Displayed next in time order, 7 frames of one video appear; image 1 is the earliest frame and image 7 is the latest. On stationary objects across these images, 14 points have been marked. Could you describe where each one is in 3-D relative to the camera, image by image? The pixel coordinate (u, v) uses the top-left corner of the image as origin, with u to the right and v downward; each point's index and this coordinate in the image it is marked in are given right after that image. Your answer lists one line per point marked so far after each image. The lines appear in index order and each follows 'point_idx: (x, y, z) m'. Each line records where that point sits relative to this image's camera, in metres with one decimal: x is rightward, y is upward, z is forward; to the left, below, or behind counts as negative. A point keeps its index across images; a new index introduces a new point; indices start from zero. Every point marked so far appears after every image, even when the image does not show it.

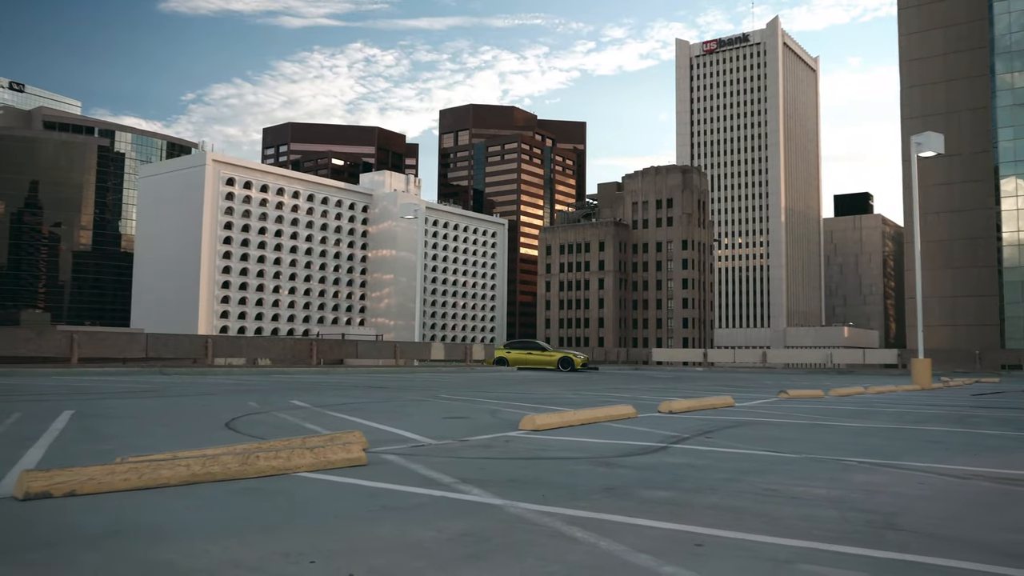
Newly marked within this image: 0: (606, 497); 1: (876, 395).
0: (+0.7, -1.3, +5.4) m
1: (+7.9, -2.3, +19.0) m
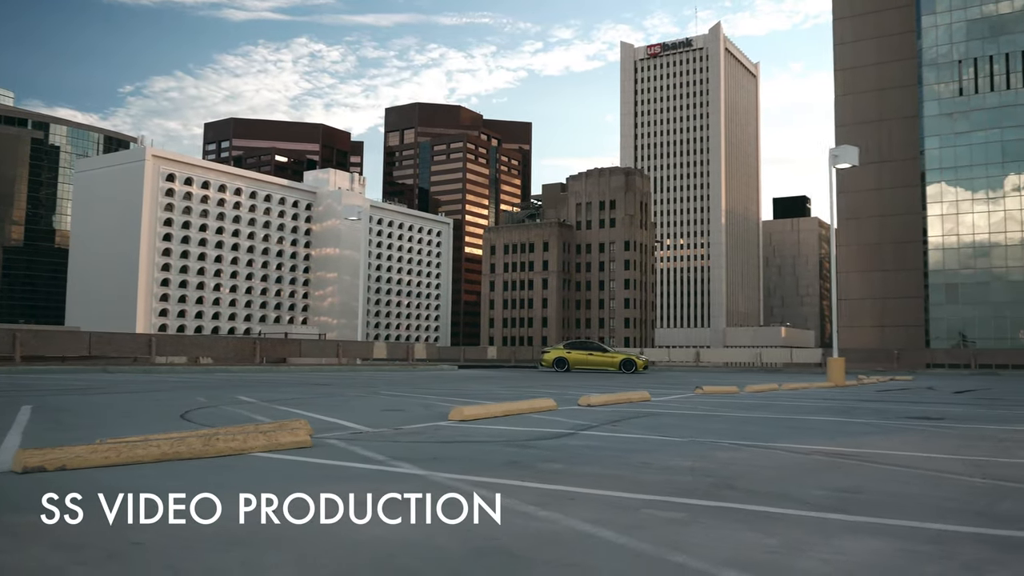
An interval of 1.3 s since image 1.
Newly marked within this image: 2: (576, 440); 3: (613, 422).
0: (+0.1, -1.3, +6.6) m
1: (+6.4, -2.4, +20.6) m
2: (+0.7, -1.5, +8.6) m
3: (+1.2, -1.6, +10.6) m
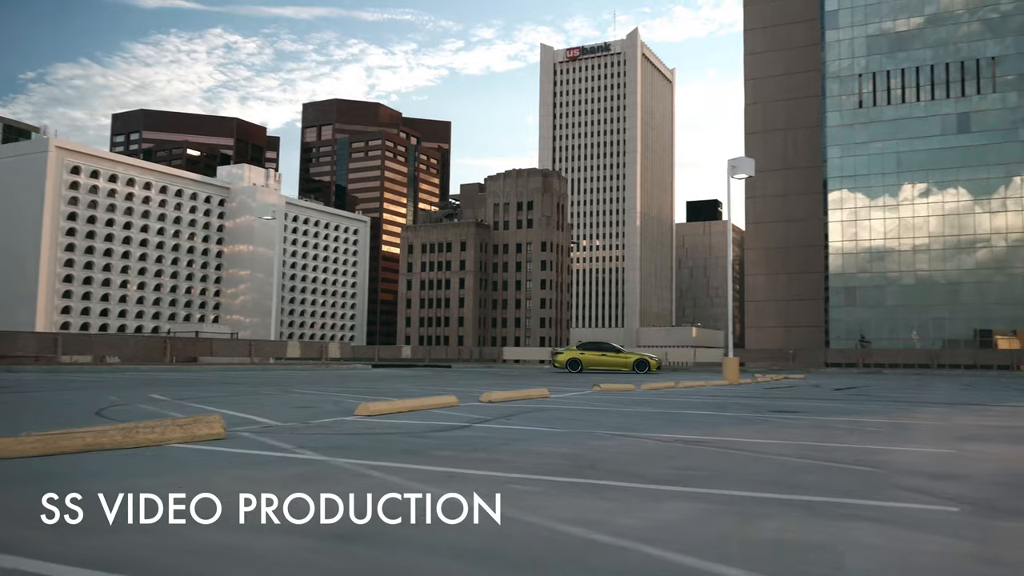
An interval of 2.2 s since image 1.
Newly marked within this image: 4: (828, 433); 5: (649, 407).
0: (-0.8, -1.4, +7.5) m
1: (+4.2, -2.5, +22.0) m
2: (-0.4, -1.5, +9.6) m
3: (-0.1, -1.7, +11.6) m
4: (+3.6, -1.6, +9.9) m
5: (+2.2, -1.9, +14.4) m
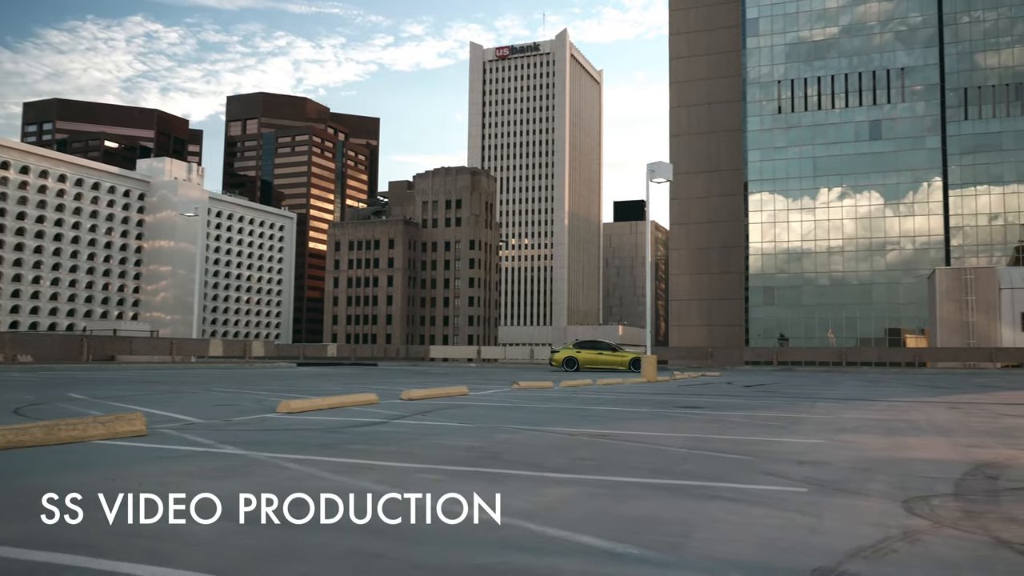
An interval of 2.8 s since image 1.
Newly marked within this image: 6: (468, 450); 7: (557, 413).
0: (-1.6, -1.4, +7.9) m
1: (+2.2, -2.5, +22.9) m
2: (-1.3, -1.6, +10.0) m
3: (-1.3, -1.7, +12.1) m
4: (+2.5, -1.7, +10.7) m
5: (+0.8, -2.0, +15.0) m
6: (-0.4, -1.5, +7.9) m
7: (+0.6, -1.8, +12.4) m
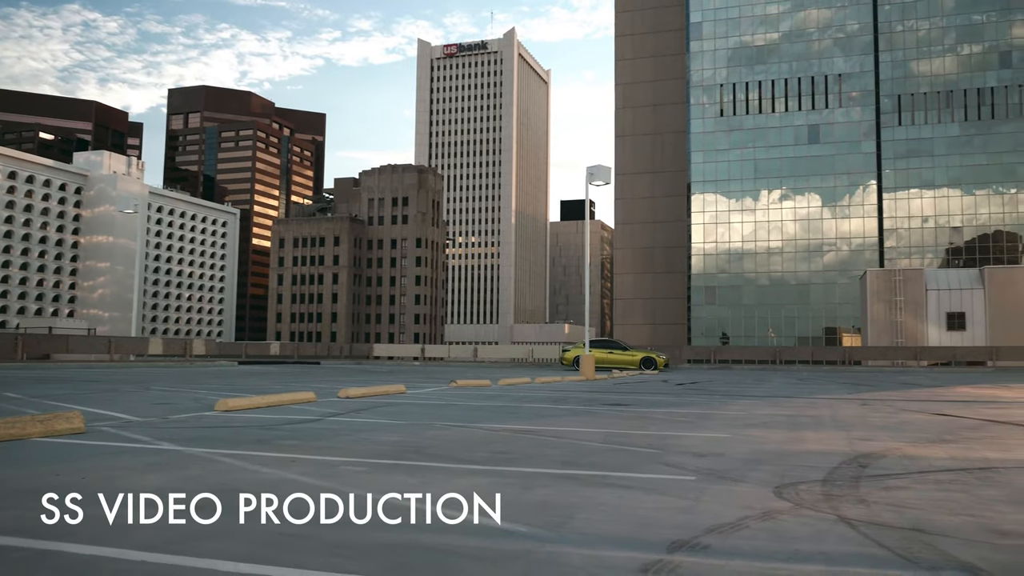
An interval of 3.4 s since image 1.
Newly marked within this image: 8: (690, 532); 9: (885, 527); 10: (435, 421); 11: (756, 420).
0: (-2.3, -1.5, +8.4) m
1: (+0.6, -2.6, +23.5) m
2: (-2.2, -1.6, +10.5) m
3: (-2.2, -1.7, +12.5) m
4: (+1.7, -1.7, +11.4) m
5: (-0.3, -2.0, +15.6) m
6: (-1.1, -1.5, +8.4) m
7: (-0.4, -1.8, +13.0) m
8: (+0.9, -1.2, +4.5) m
9: (+2.0, -1.3, +4.7) m
10: (-1.0, -1.7, +11.0) m
11: (+3.3, -1.8, +11.9) m
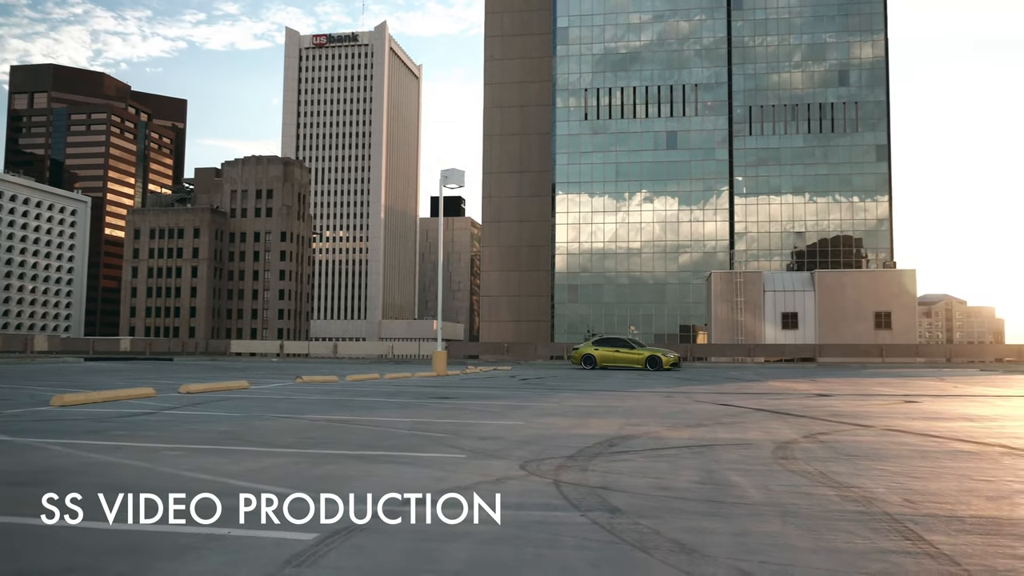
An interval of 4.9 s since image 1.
0: (-4.3, -1.5, +9.1) m
1: (-3.6, -2.5, +24.5) m
2: (-4.5, -1.6, +11.3) m
3: (-4.8, -1.7, +13.2) m
4: (-0.8, -1.8, +12.7) m
5: (-3.4, -2.0, +16.6) m
6: (-3.1, -1.5, +9.4) m
7: (-3.1, -1.8, +14.0) m
8: (-0.5, -1.3, +5.7) m
9: (+0.5, -1.4, +6.1) m
10: (-3.3, -1.7, +11.9) m
11: (+0.7, -1.9, +13.5) m
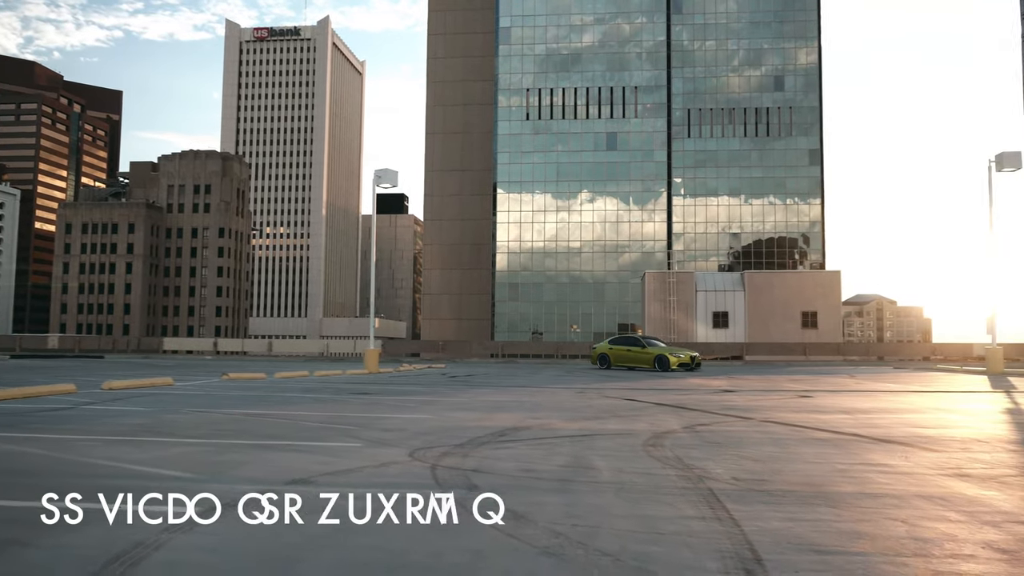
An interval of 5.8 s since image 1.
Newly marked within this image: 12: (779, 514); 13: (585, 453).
0: (-5.4, -1.5, +9.5) m
1: (-5.7, -2.5, +25.0) m
2: (-5.7, -1.6, +11.6) m
3: (-6.2, -1.7, +13.6) m
4: (-2.2, -1.8, +13.4) m
5: (-5.0, -2.0, +17.0) m
6: (-4.3, -1.6, +9.8) m
7: (-4.5, -1.8, +14.5) m
8: (-1.4, -1.4, +6.4) m
9: (-0.4, -1.4, +6.8) m
10: (-4.6, -1.7, +12.4) m
11: (-0.7, -1.9, +14.2) m
12: (+1.6, -1.3, +5.1) m
13: (+0.7, -1.5, +8.0) m
